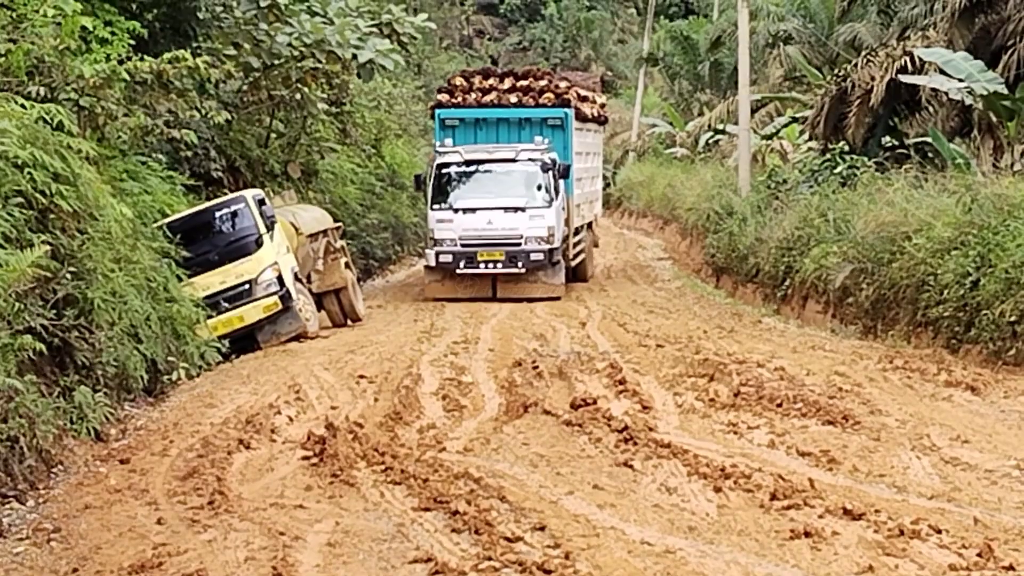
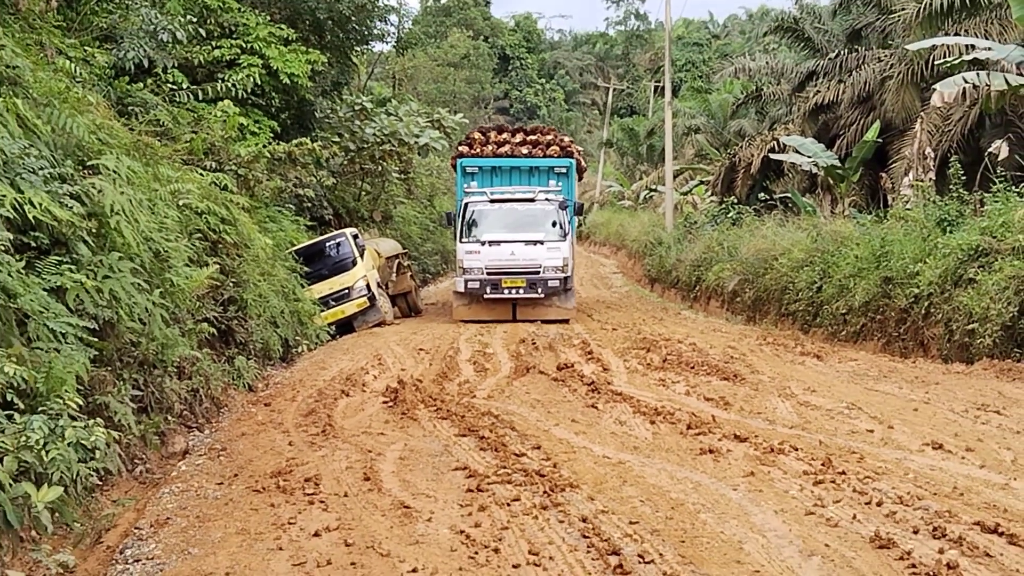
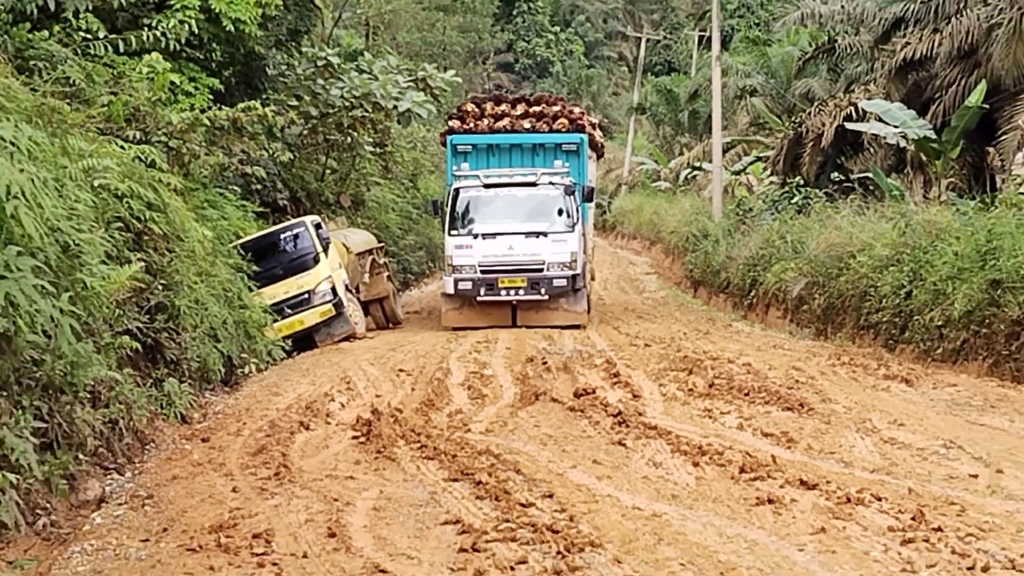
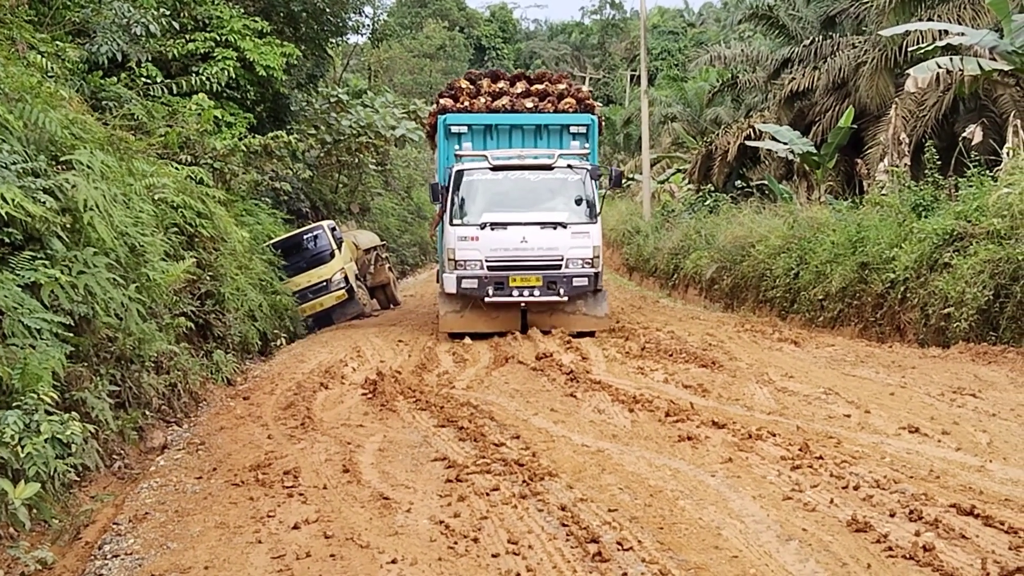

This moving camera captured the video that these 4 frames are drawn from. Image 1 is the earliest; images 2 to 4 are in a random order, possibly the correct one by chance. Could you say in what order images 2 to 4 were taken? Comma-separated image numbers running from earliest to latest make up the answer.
3, 2, 4
